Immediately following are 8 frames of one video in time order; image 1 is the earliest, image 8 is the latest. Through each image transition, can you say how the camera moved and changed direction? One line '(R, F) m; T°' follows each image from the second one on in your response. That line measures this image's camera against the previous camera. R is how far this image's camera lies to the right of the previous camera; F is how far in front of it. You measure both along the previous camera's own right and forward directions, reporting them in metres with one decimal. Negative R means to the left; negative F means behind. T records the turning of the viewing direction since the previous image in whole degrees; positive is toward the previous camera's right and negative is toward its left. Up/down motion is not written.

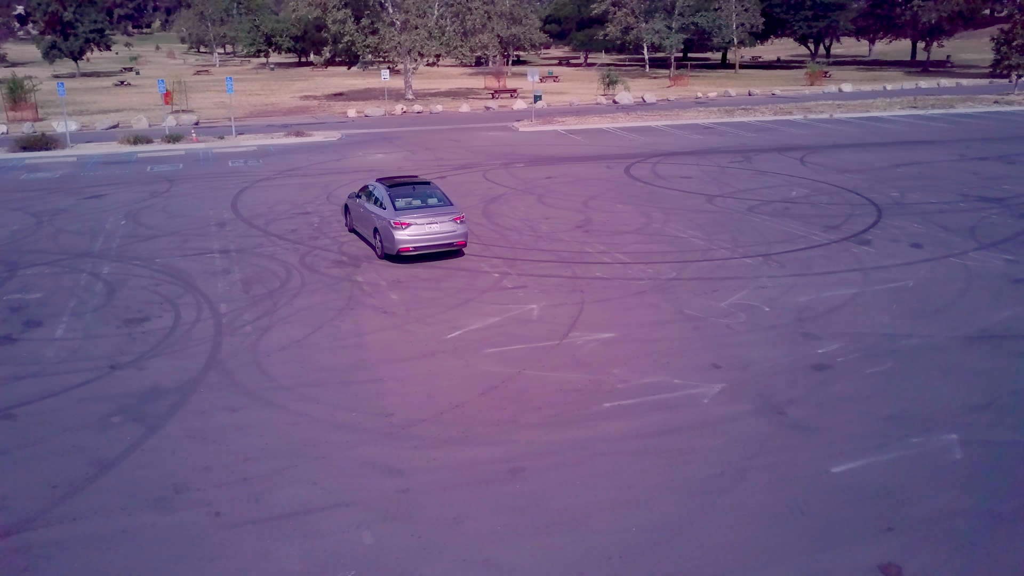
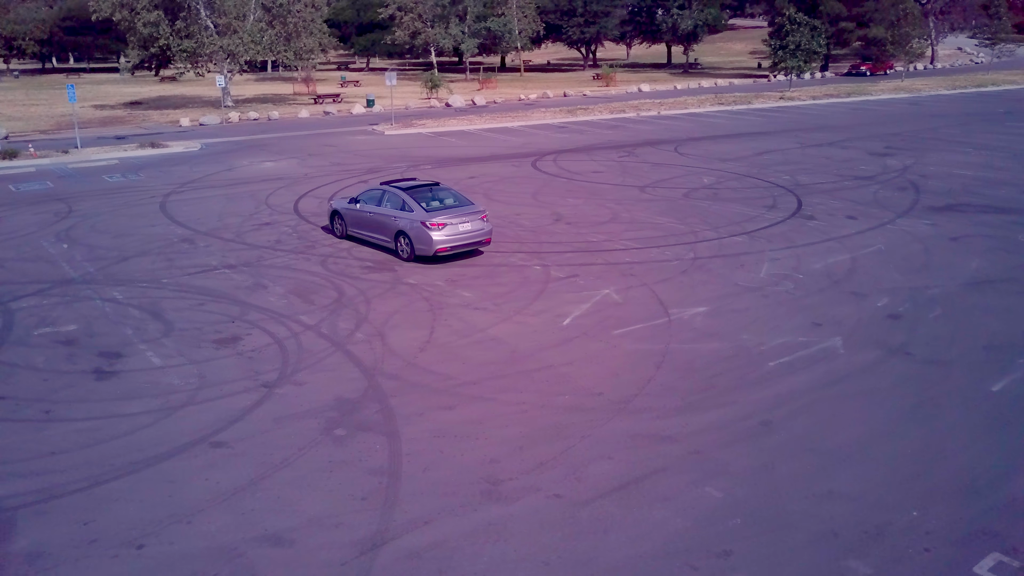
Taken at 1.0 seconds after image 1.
(-5.0, +0.1) m; +16°
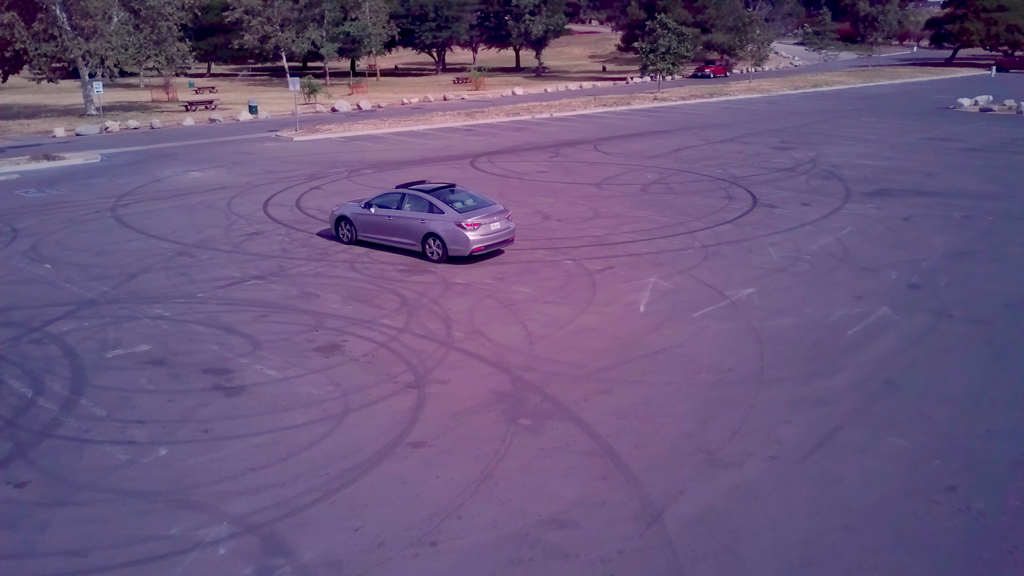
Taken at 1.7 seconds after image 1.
(-3.7, -0.1) m; +11°
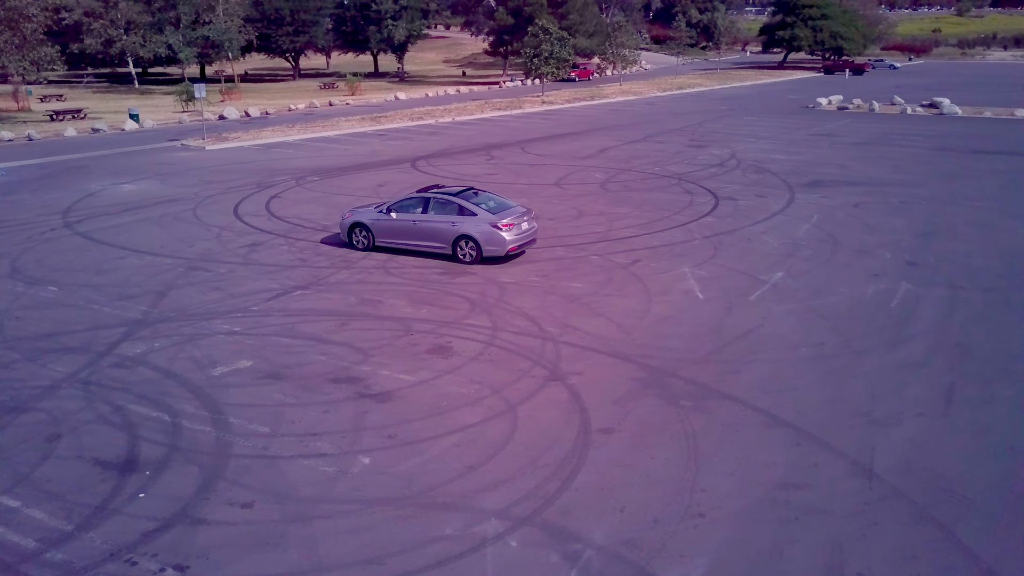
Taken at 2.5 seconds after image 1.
(-3.6, -0.1) m; +11°
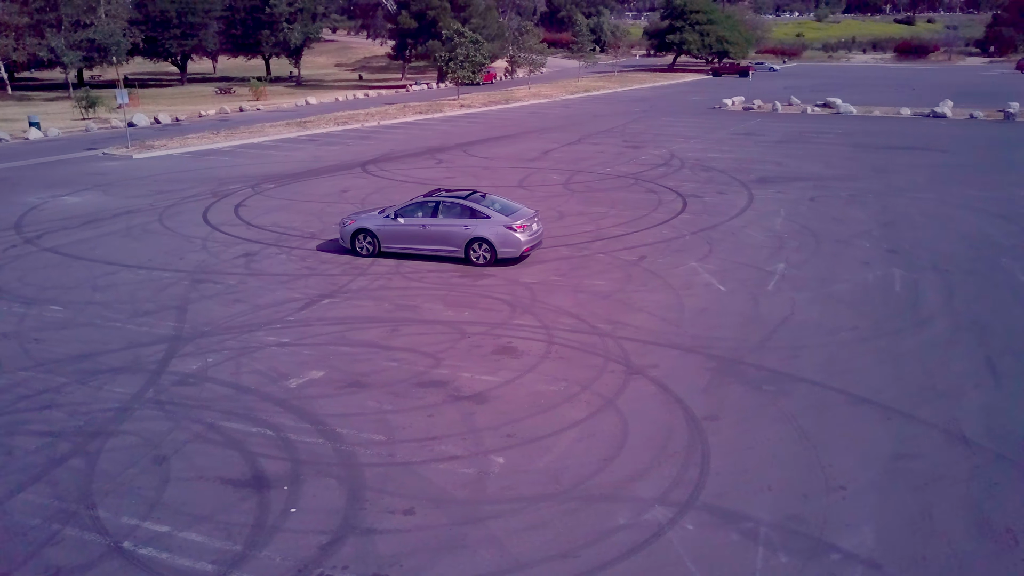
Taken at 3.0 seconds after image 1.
(-2.5, 0.0) m; +8°
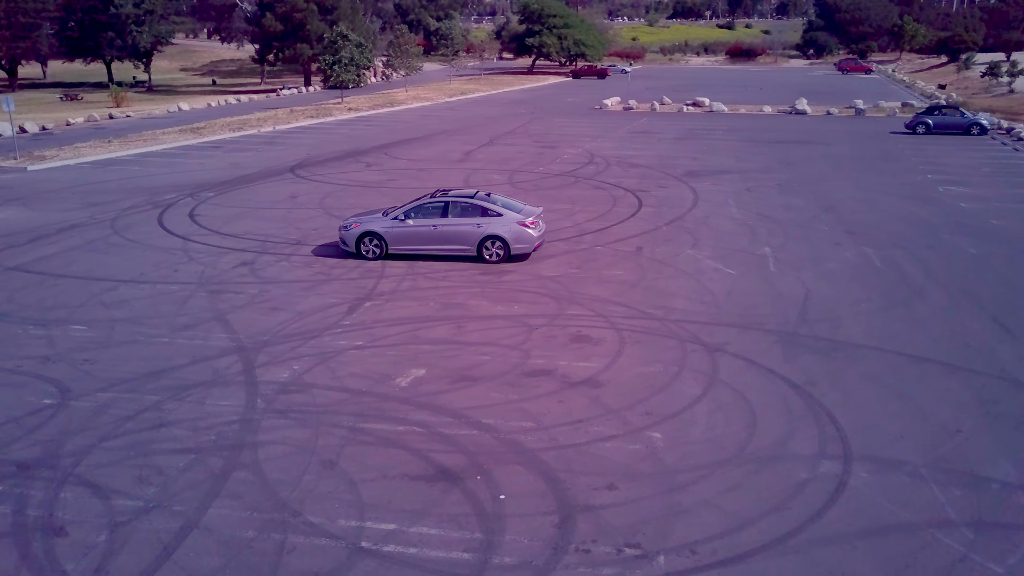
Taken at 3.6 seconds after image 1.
(-3.3, -0.1) m; +11°
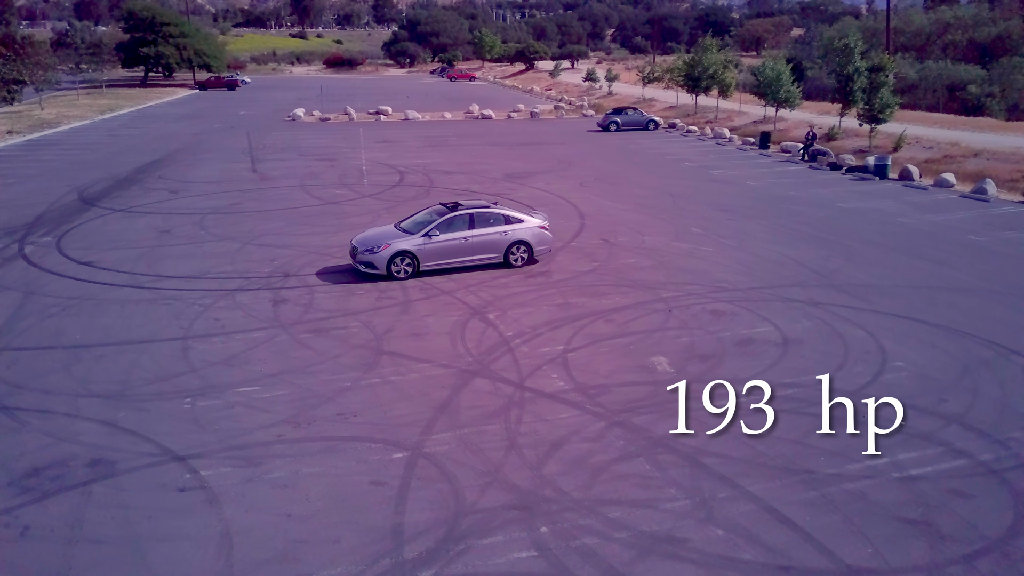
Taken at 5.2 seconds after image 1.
(-8.6, +1.3) m; +28°
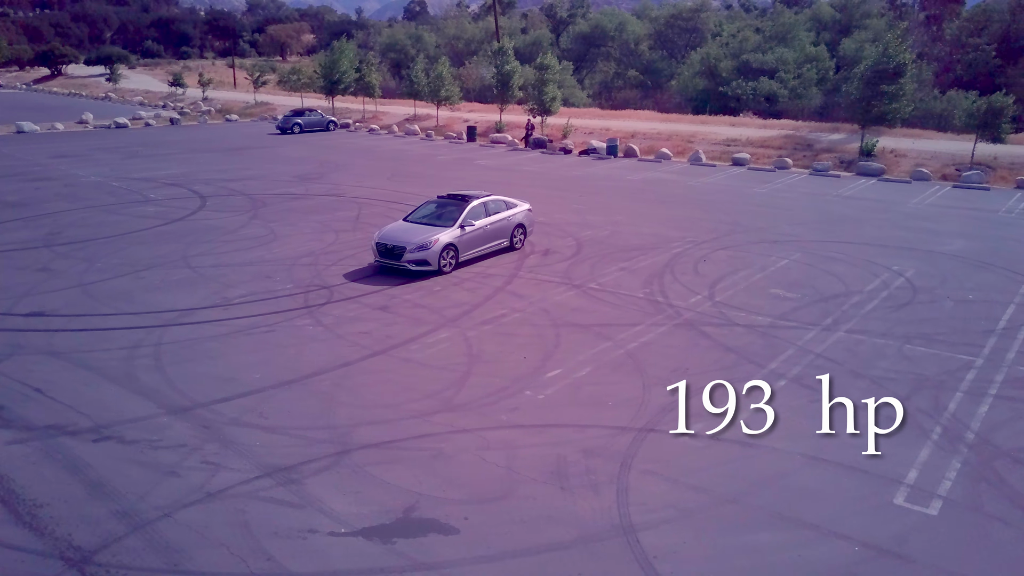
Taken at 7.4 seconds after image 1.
(-9.7, +1.9) m; +32°
